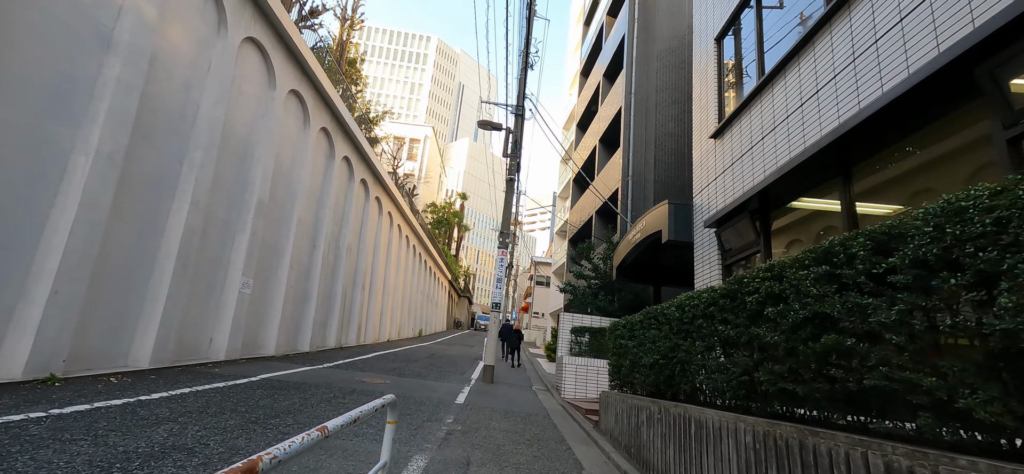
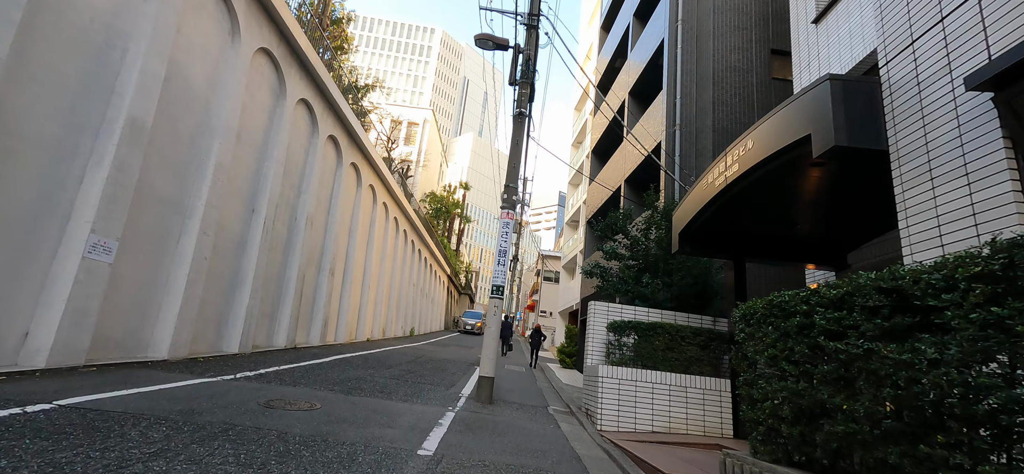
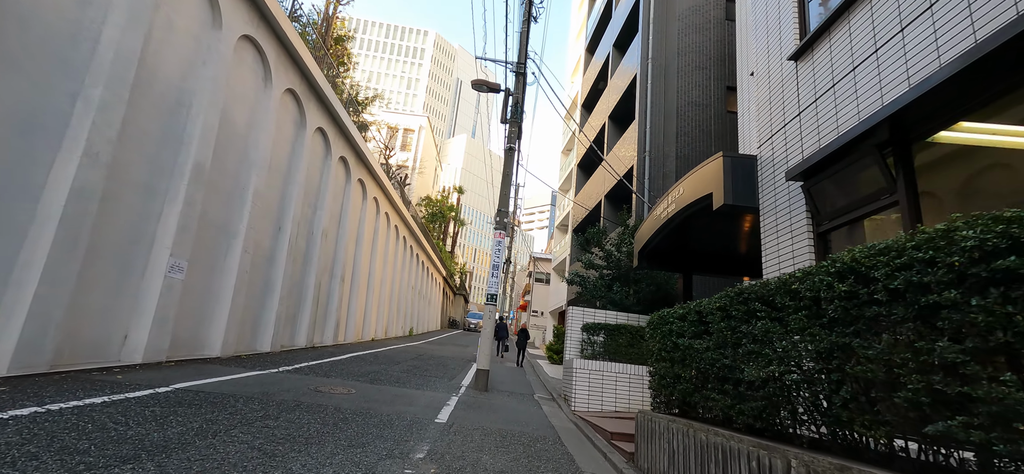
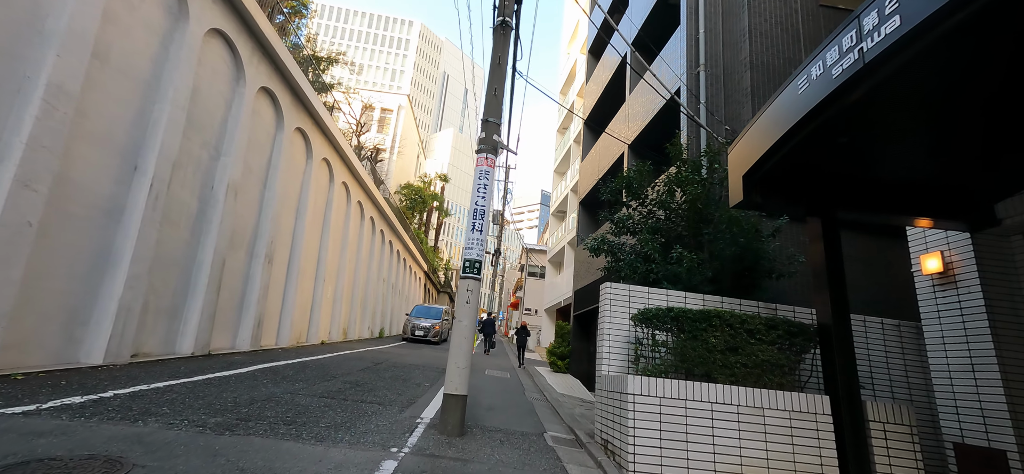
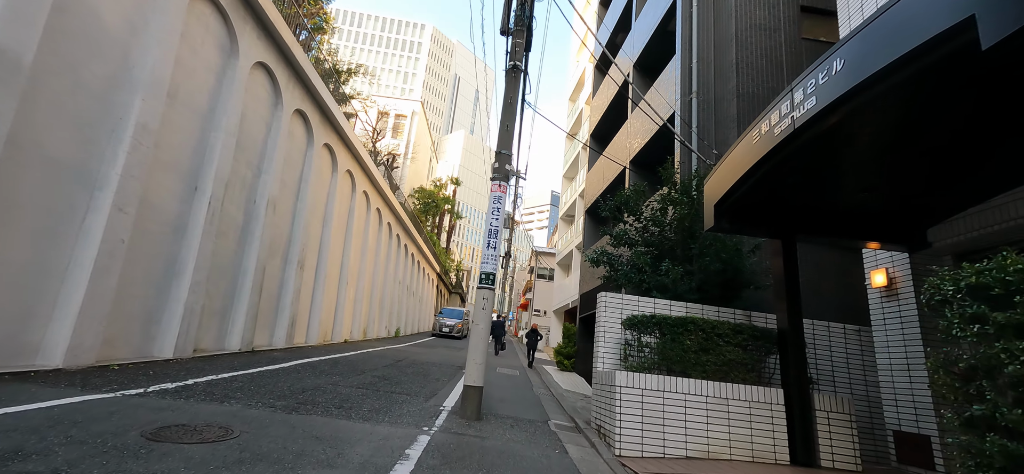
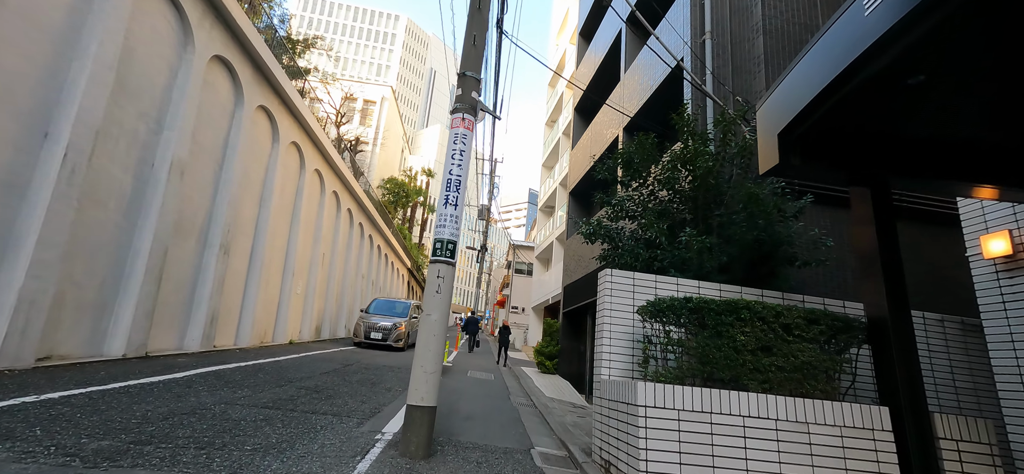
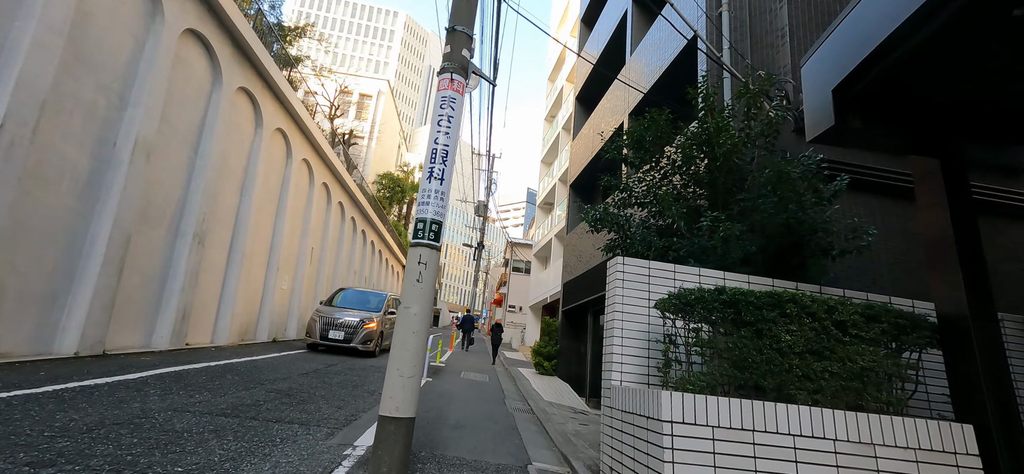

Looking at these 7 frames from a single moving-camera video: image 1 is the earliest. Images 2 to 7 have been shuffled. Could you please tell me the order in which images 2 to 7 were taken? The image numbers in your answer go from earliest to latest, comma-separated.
3, 2, 5, 4, 6, 7
